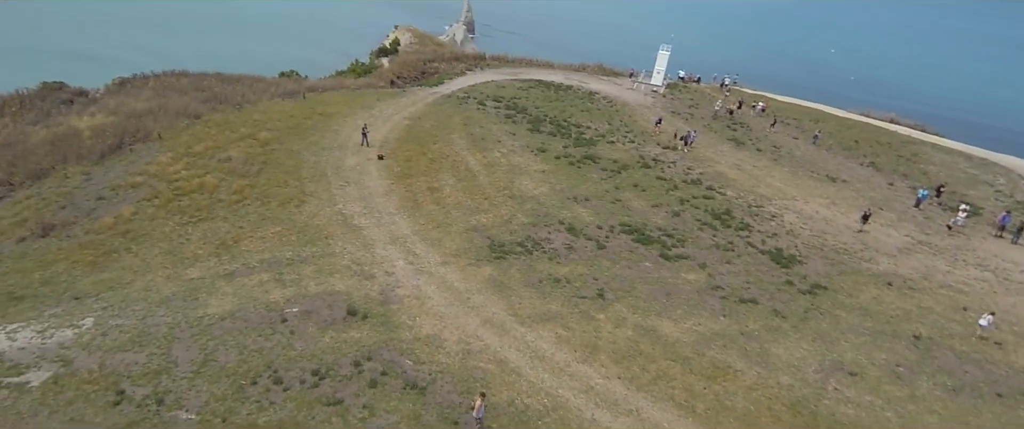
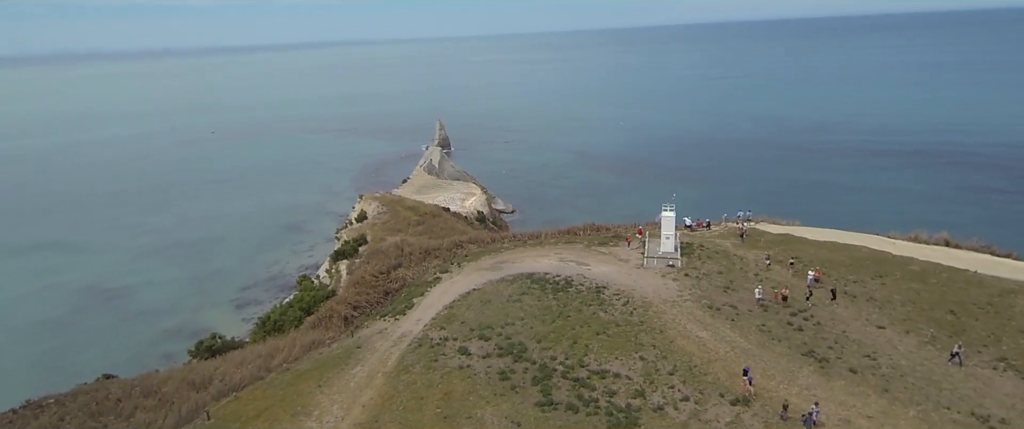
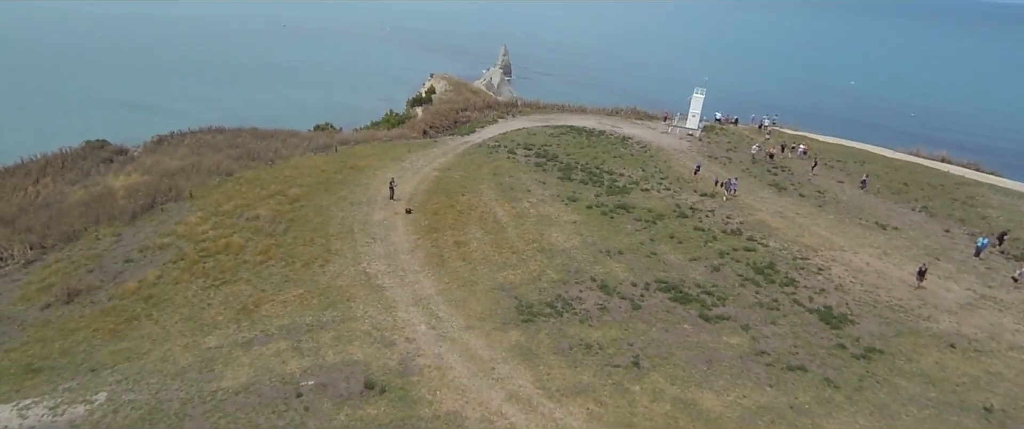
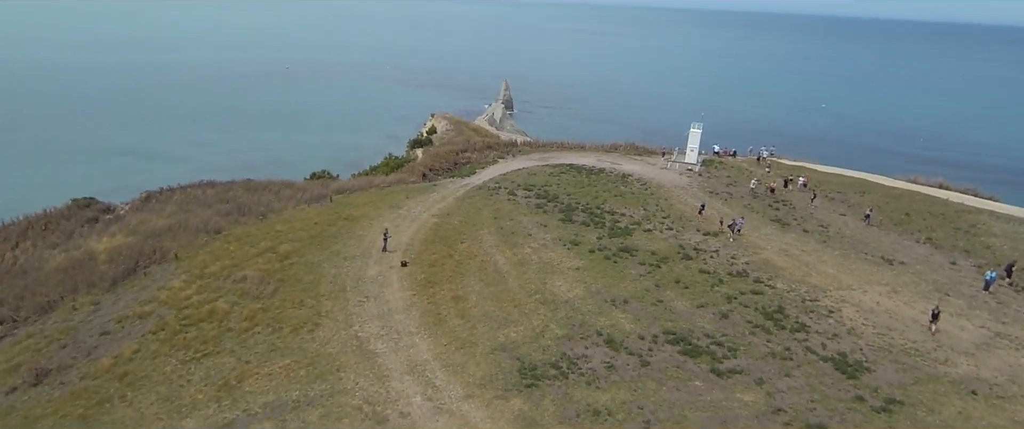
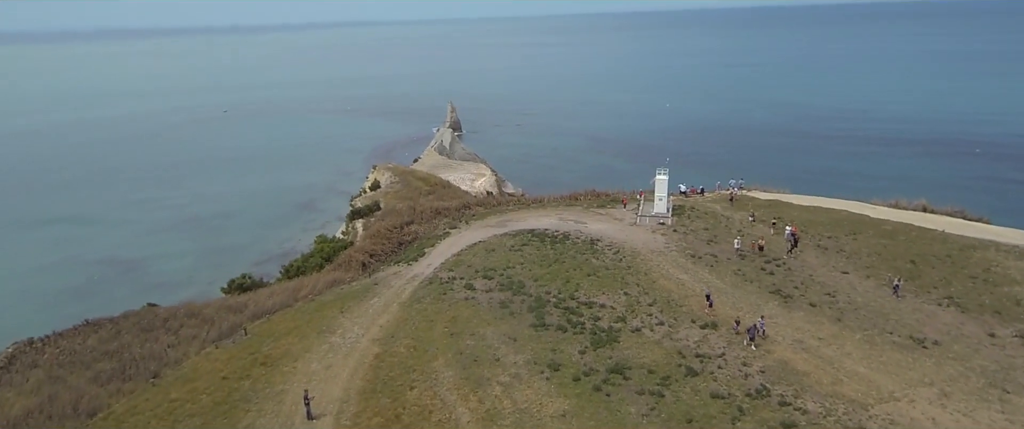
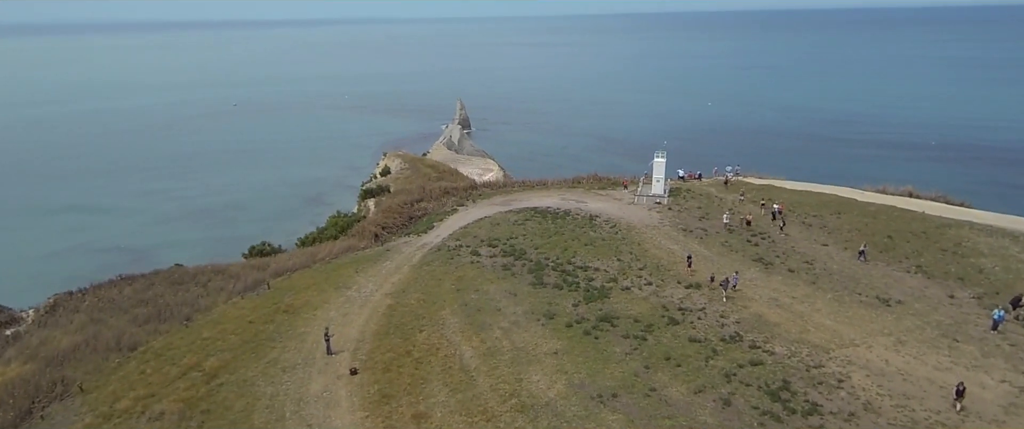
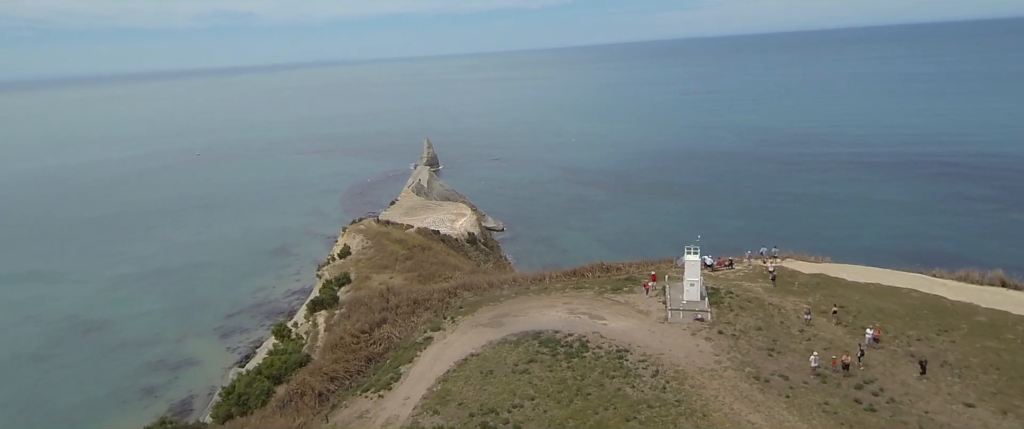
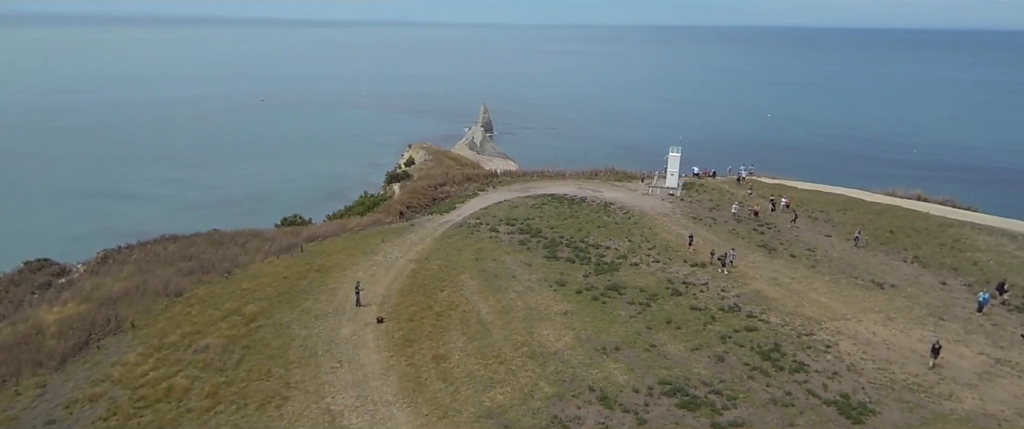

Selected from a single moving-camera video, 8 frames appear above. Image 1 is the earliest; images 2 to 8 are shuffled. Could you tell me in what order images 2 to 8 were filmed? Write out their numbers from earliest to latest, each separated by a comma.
3, 4, 8, 6, 5, 2, 7
